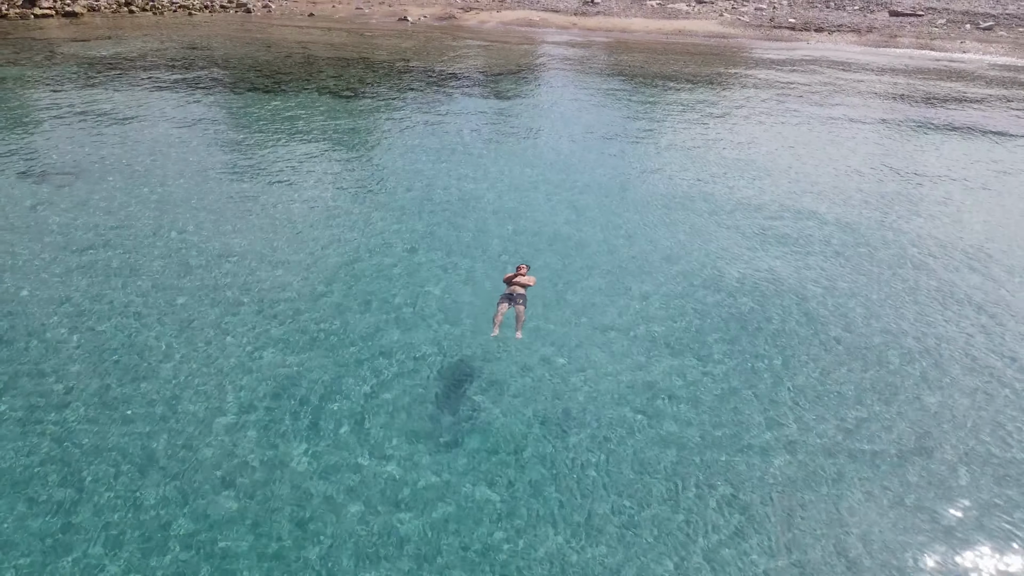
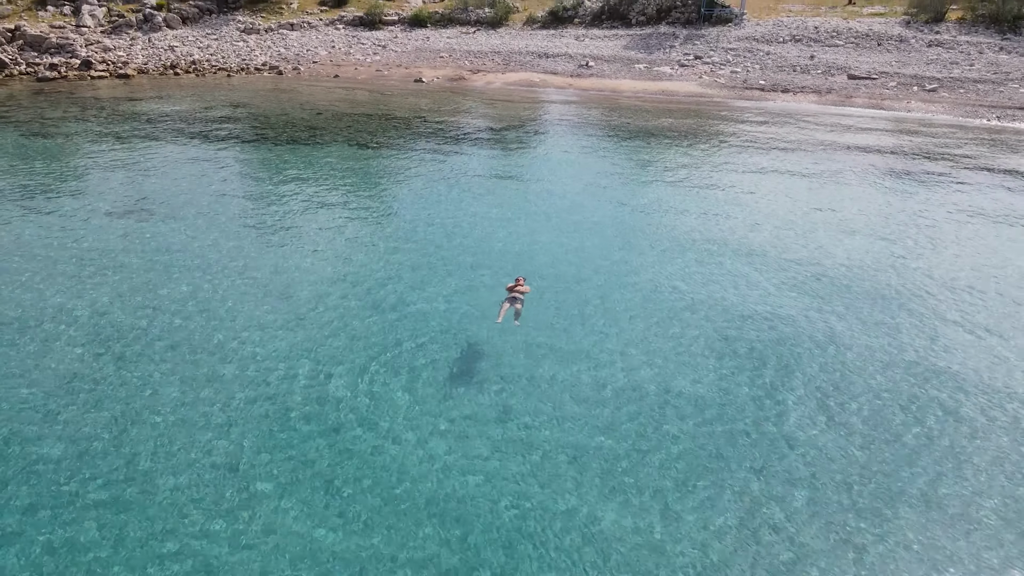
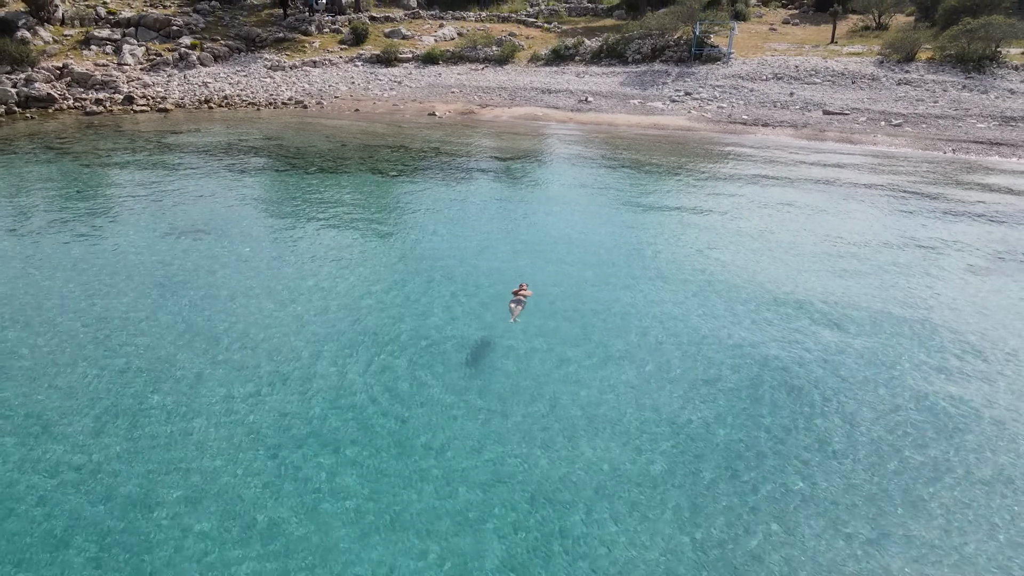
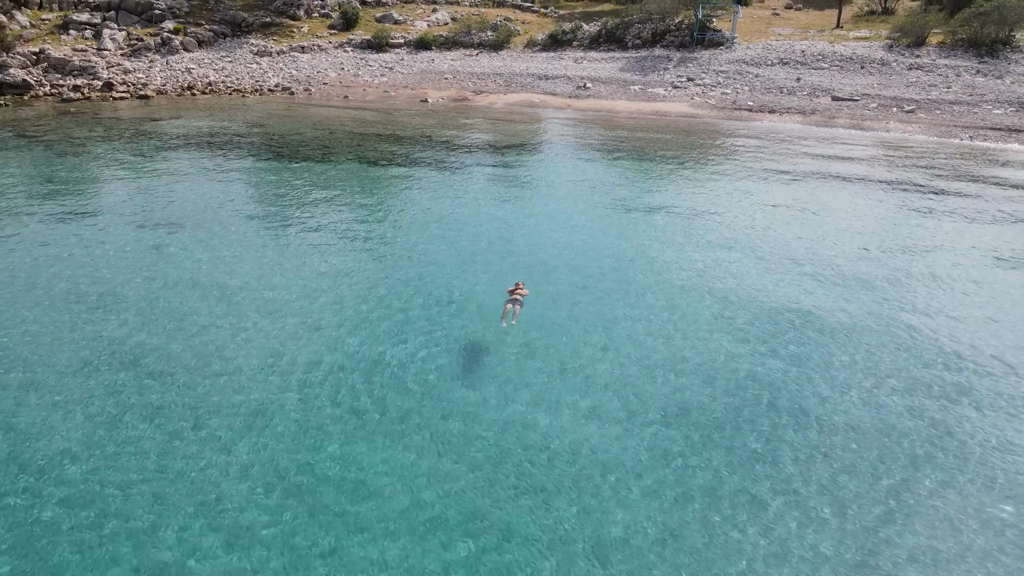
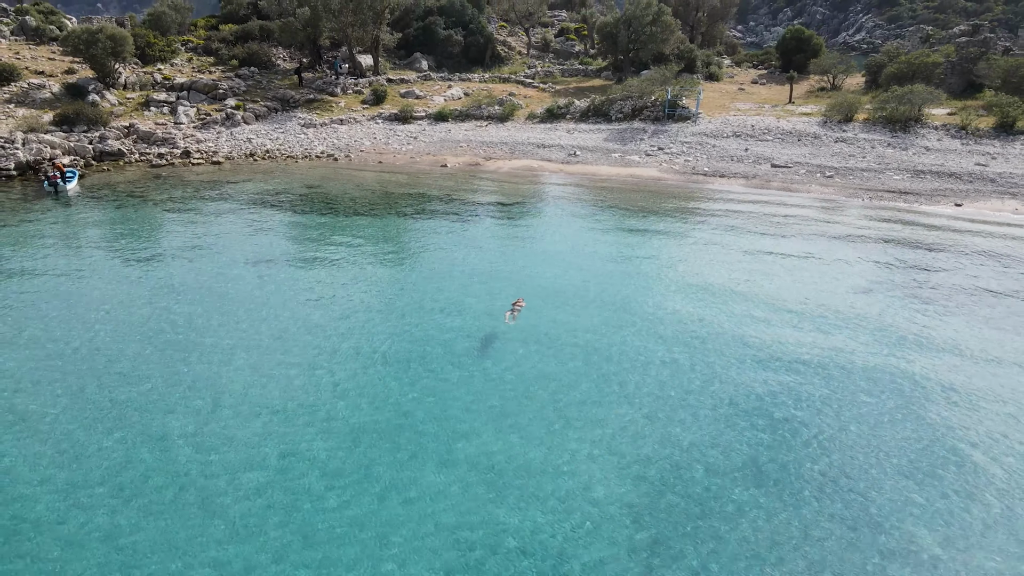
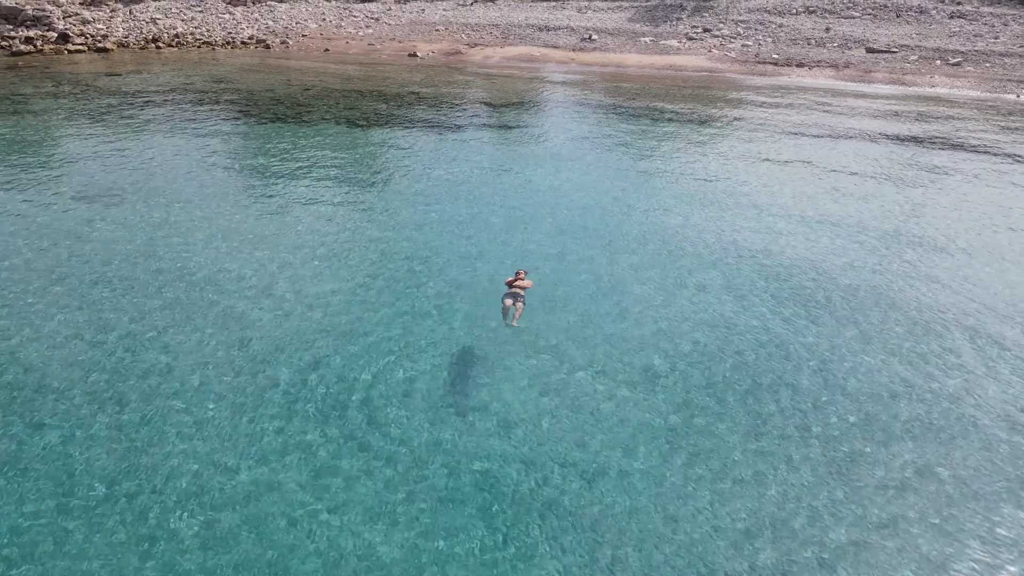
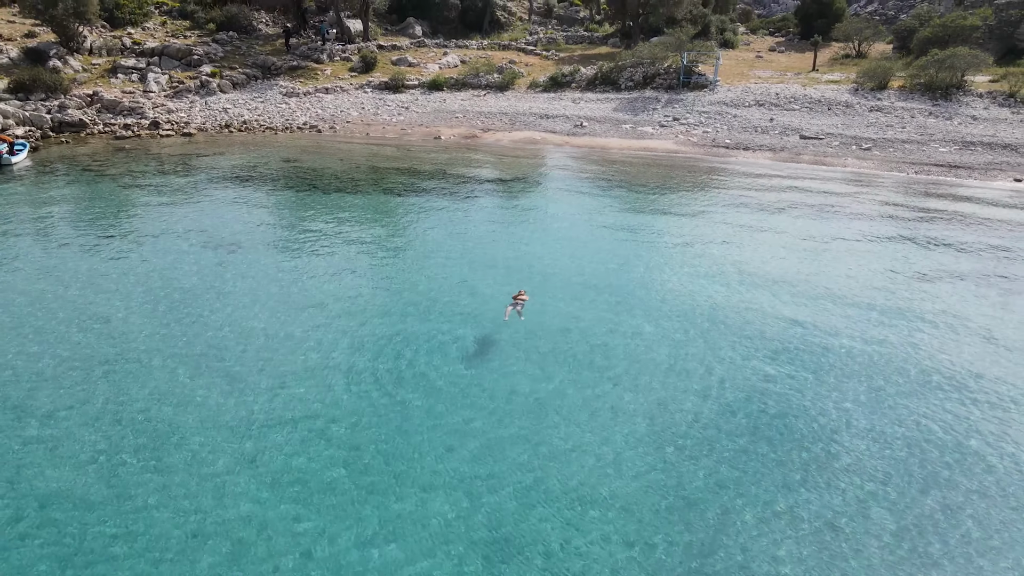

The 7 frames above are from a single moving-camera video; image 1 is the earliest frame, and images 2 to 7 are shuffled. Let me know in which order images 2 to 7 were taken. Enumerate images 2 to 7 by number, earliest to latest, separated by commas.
6, 2, 4, 3, 7, 5
